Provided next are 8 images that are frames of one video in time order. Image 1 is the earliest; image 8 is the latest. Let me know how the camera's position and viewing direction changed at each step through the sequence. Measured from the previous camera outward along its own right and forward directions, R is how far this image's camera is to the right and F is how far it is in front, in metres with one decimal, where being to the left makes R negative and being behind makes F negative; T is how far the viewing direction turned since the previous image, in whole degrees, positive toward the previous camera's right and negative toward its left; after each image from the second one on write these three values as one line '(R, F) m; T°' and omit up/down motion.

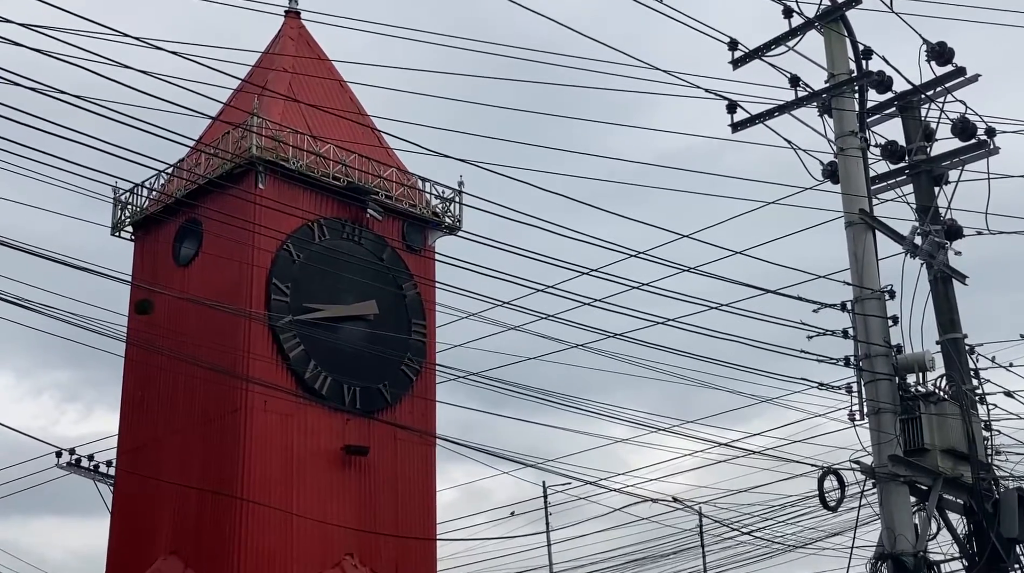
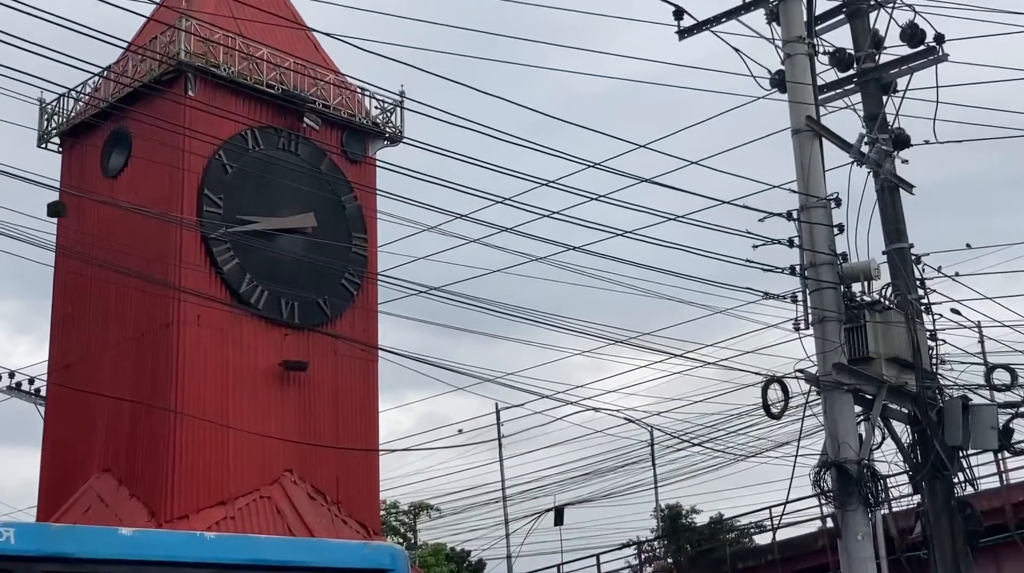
(+0.2, +0.3) m; +1°
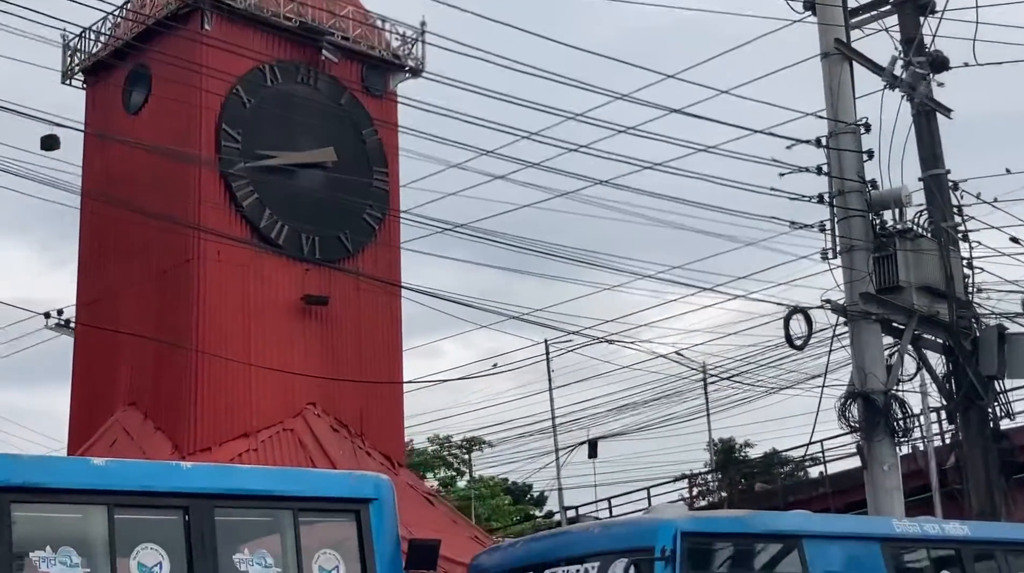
(+0.6, +0.1) m; -3°
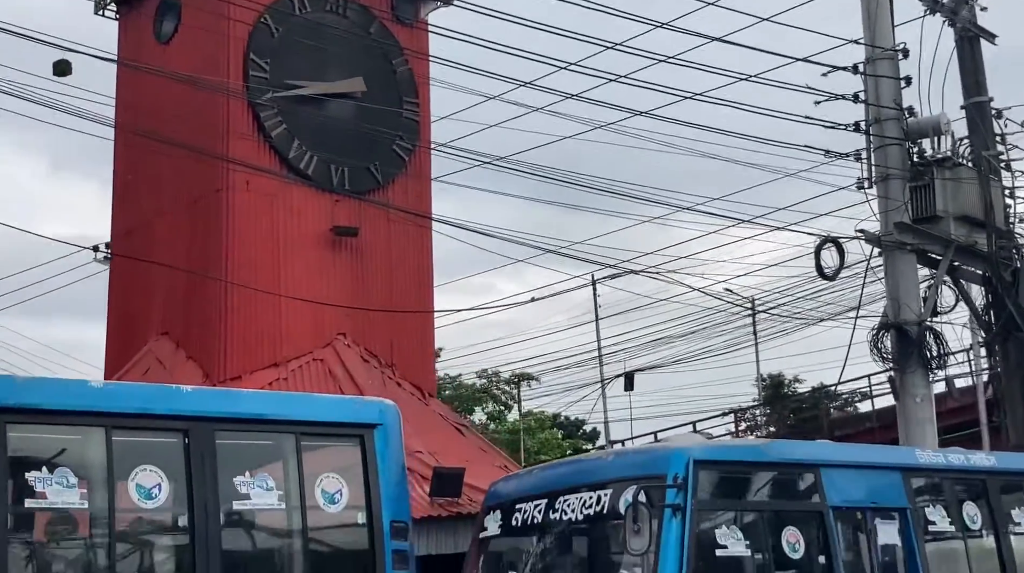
(+0.4, +0.1) m; -3°
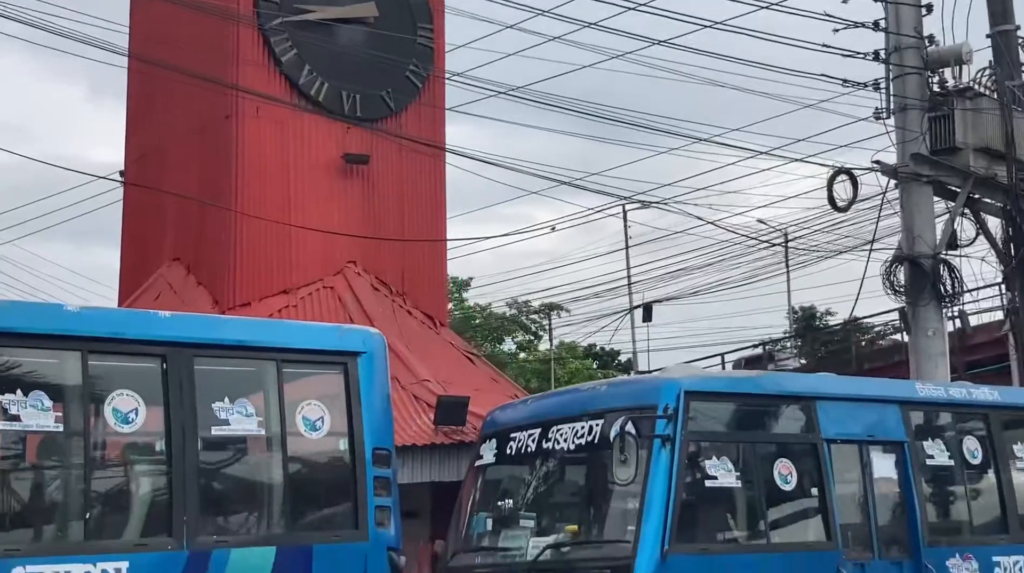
(+0.4, +0.1) m; -2°
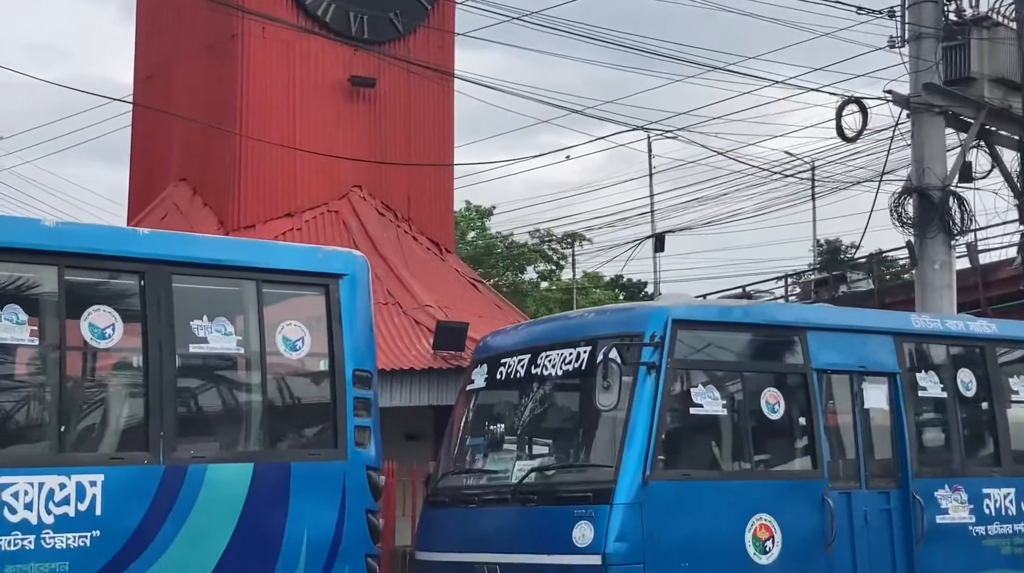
(+0.4, 0.0) m; -2°
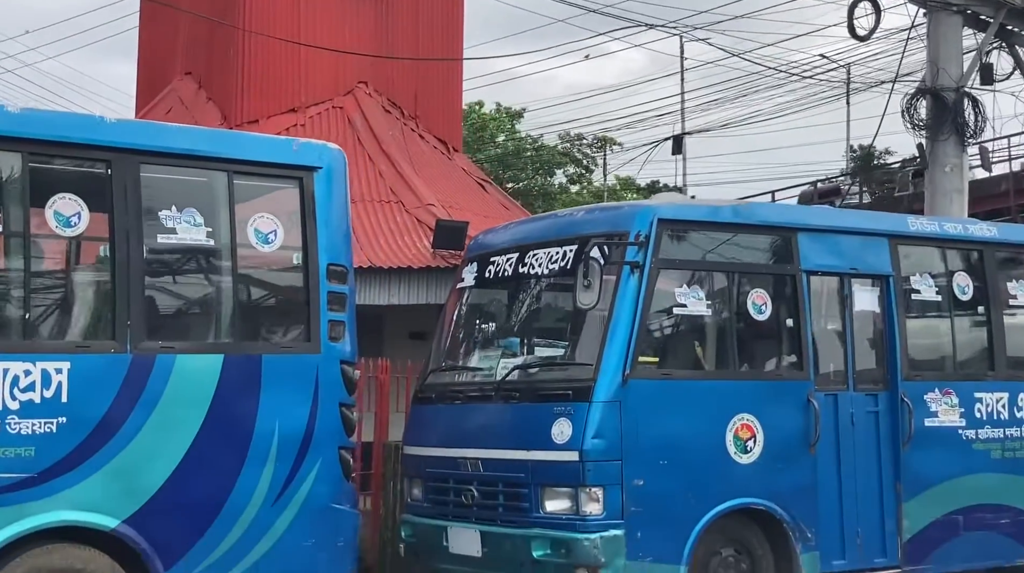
(+0.5, +0.1) m; -2°
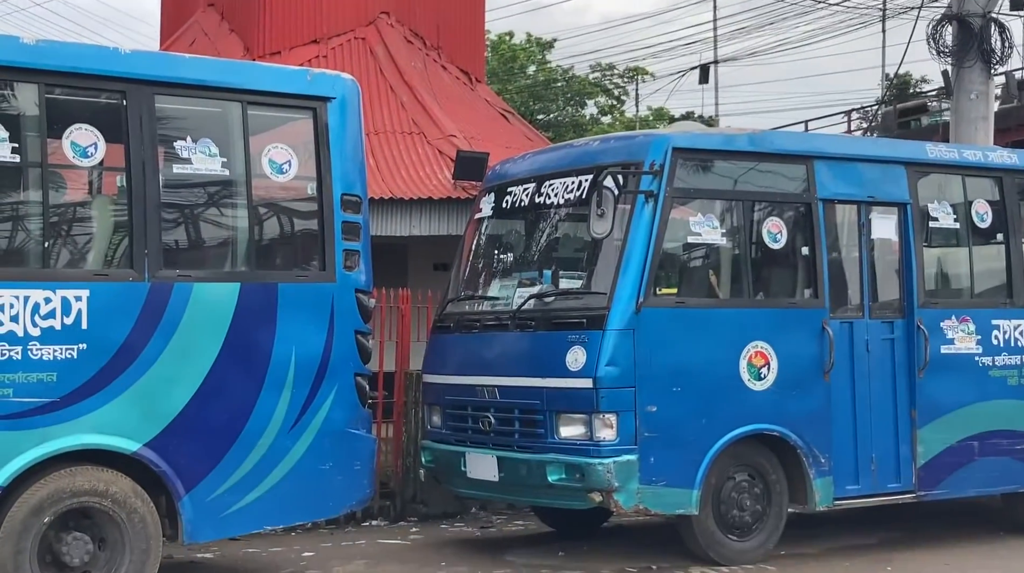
(+0.2, -0.1) m; -2°
